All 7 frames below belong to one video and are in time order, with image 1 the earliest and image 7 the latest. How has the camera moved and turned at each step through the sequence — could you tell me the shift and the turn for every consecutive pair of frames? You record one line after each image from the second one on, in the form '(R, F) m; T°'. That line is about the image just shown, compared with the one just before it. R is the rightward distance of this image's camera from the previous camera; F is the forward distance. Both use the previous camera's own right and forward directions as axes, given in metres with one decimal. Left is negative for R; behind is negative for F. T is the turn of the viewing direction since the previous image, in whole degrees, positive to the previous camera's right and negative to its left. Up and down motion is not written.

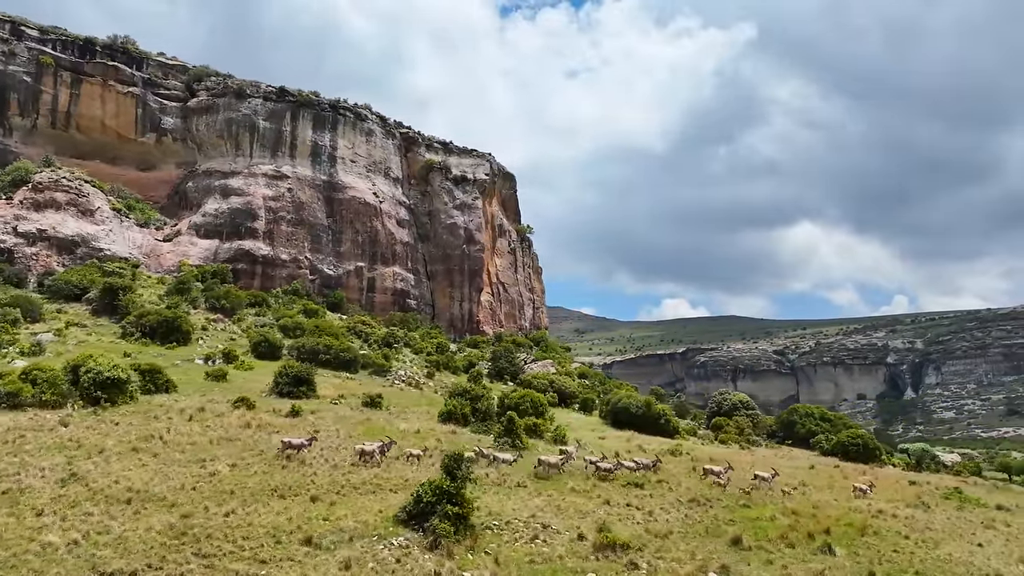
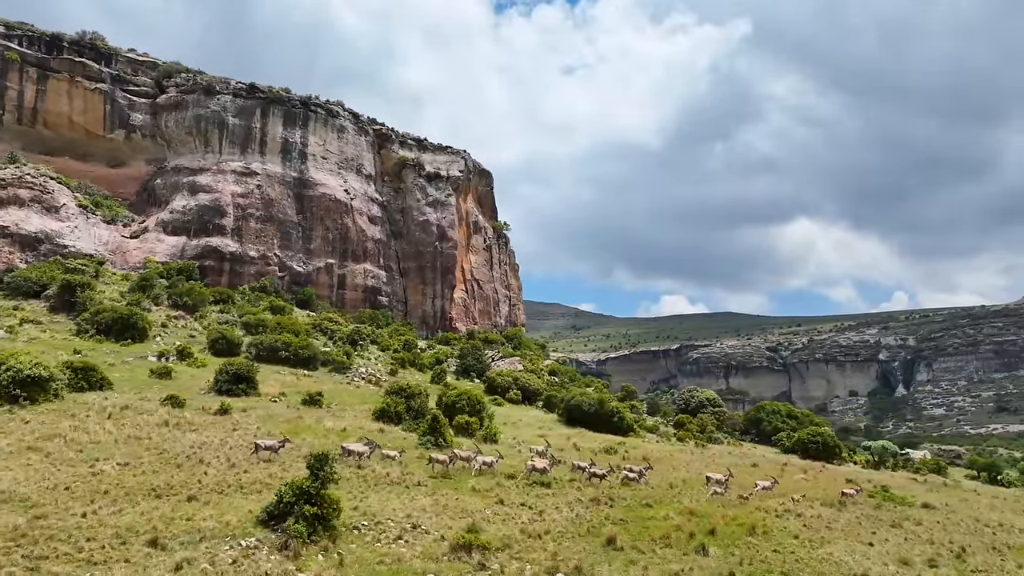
(+2.2, 0.0) m; 0°
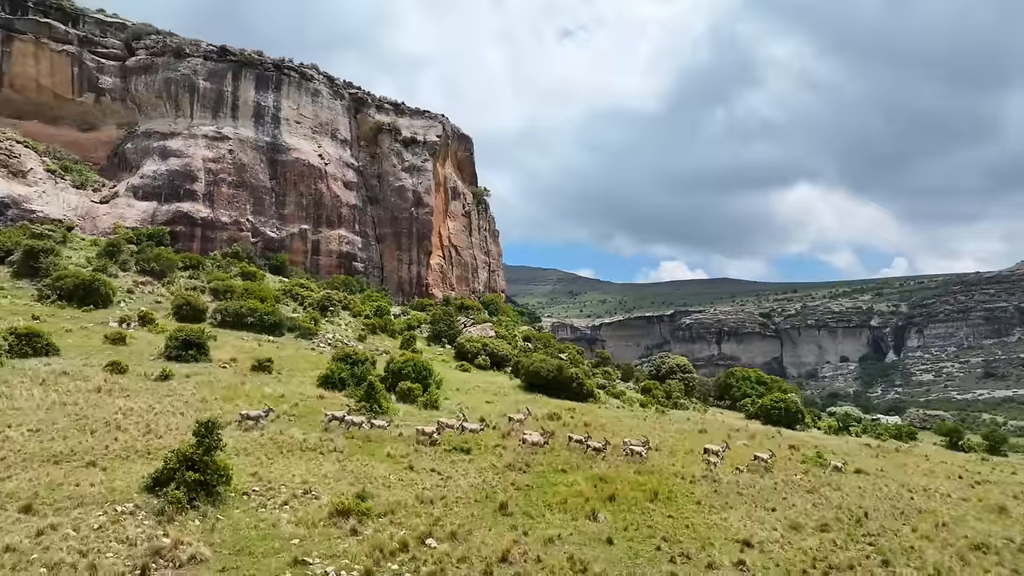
(+1.9, 0.0) m; 0°
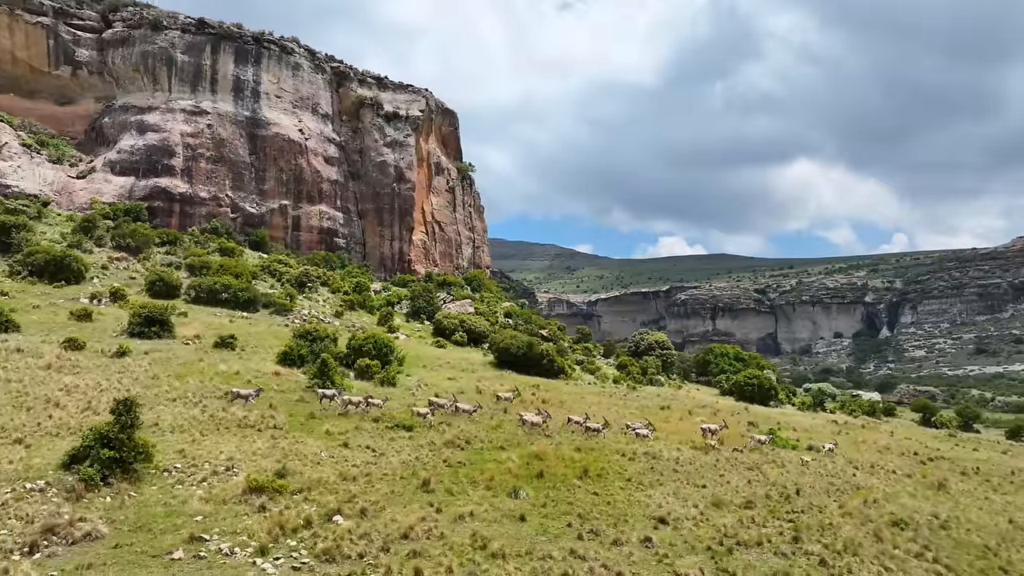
(+1.4, 0.0) m; 0°
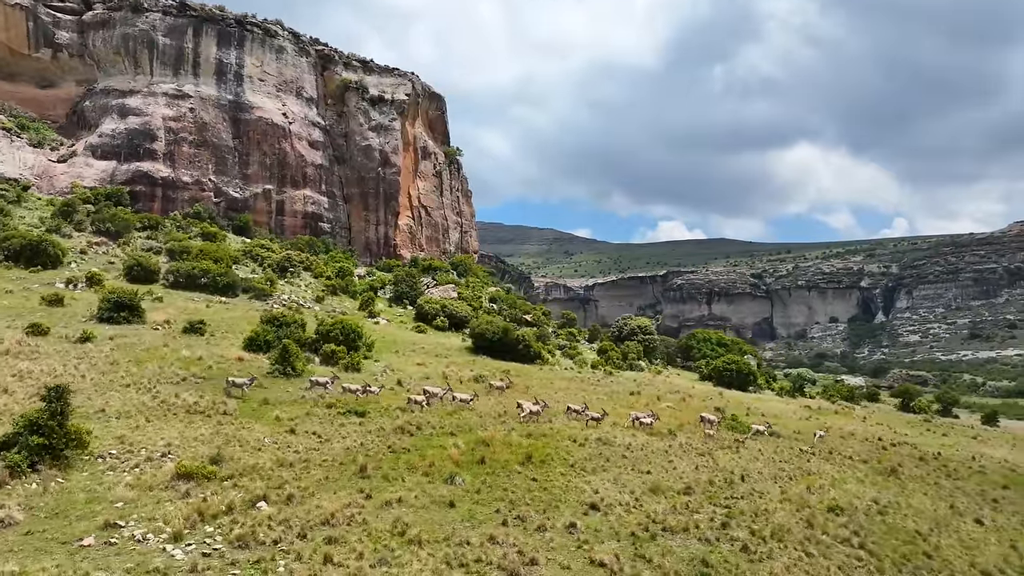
(+1.1, 0.0) m; 0°
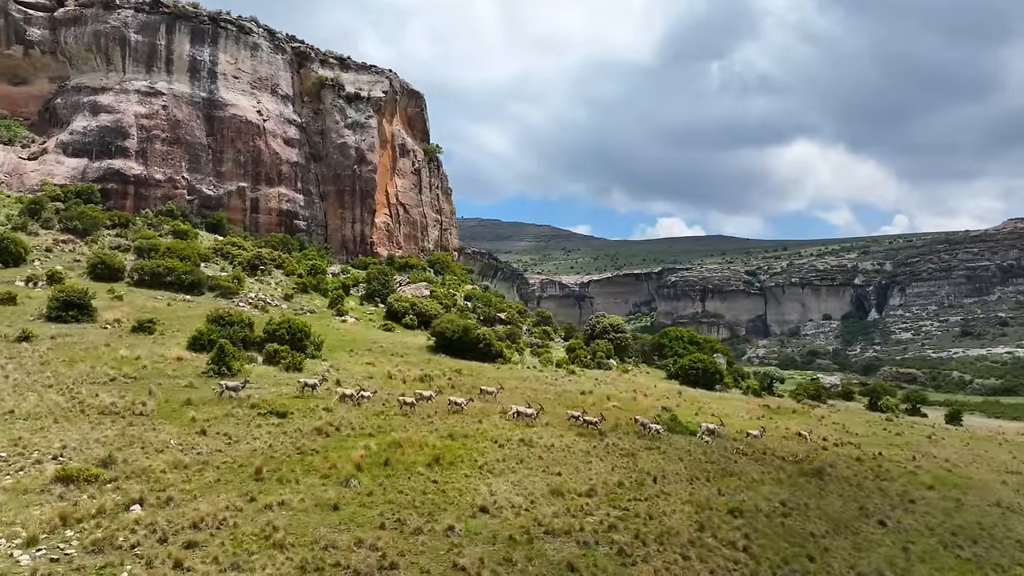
(+1.9, 0.0) m; 0°
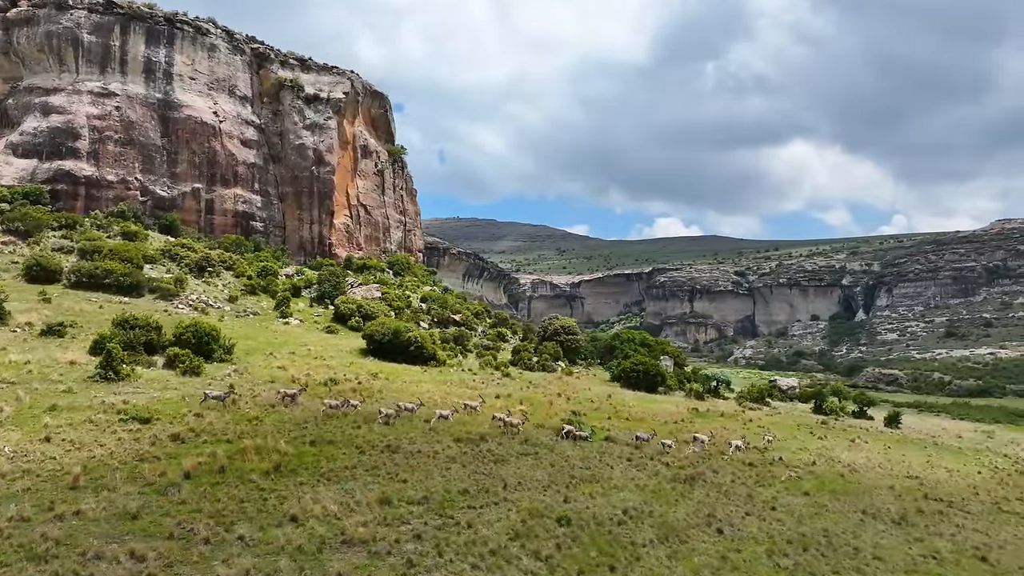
(+3.2, +0.1) m; 0°
